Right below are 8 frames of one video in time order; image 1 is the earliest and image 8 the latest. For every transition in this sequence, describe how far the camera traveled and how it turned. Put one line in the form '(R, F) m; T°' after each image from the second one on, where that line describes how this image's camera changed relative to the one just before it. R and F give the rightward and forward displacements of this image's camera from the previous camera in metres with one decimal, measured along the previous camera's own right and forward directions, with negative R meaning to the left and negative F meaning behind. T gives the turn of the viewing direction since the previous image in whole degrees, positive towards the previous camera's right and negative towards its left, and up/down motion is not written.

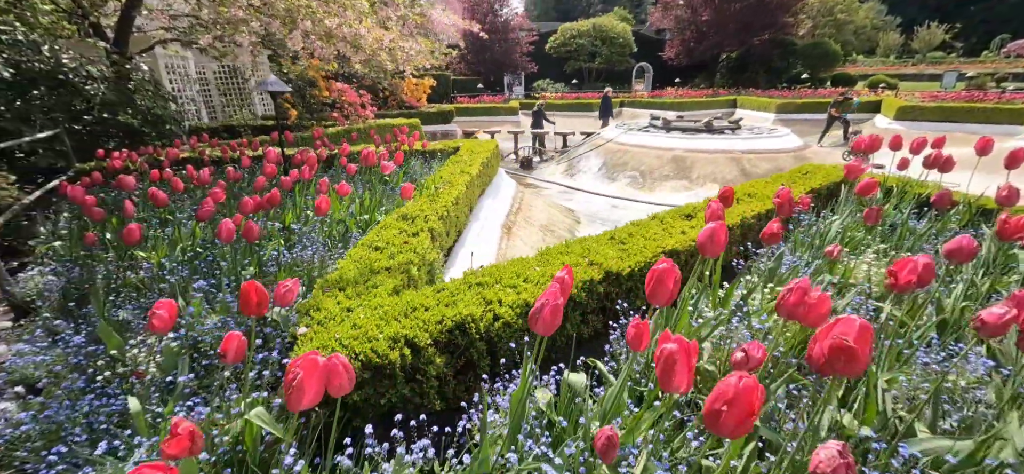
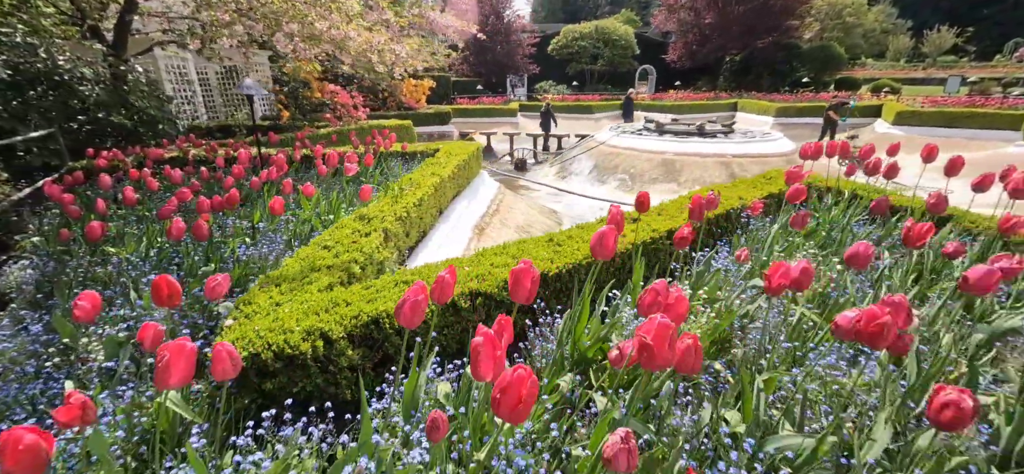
(+0.4, -0.1) m; -1°
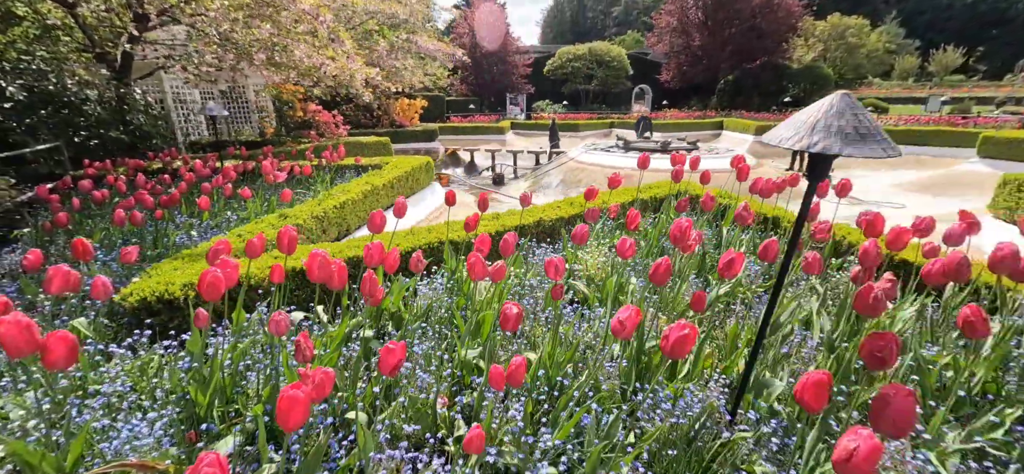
(+1.2, -0.7) m; -2°
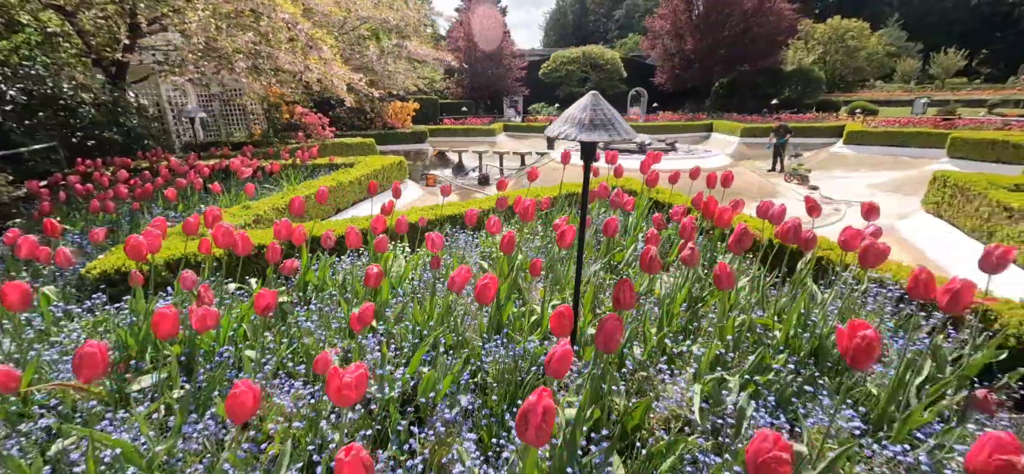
(+0.7, -0.5) m; -1°
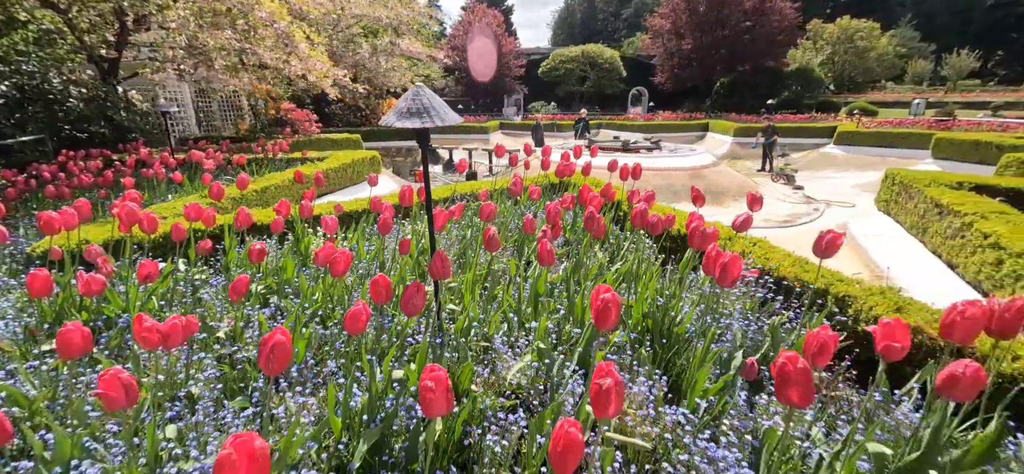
(+0.8, -0.2) m; -1°
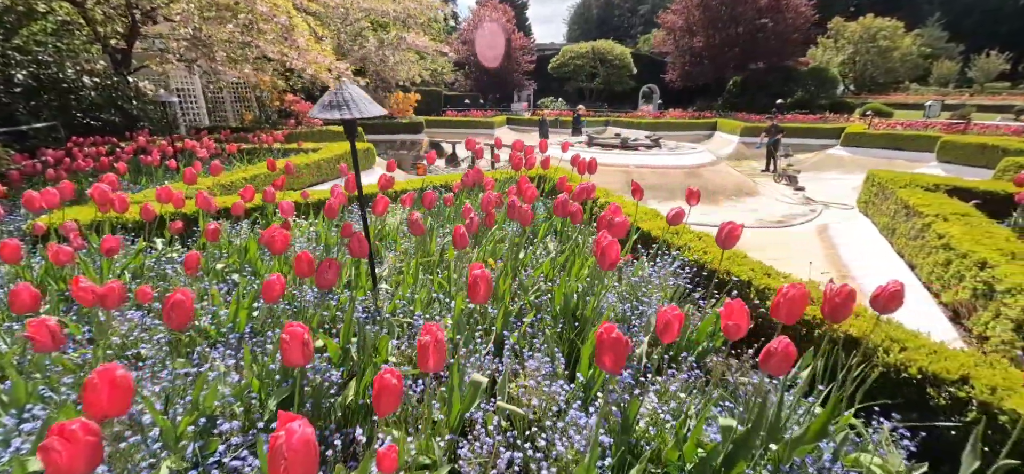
(+0.5, -0.2) m; -2°
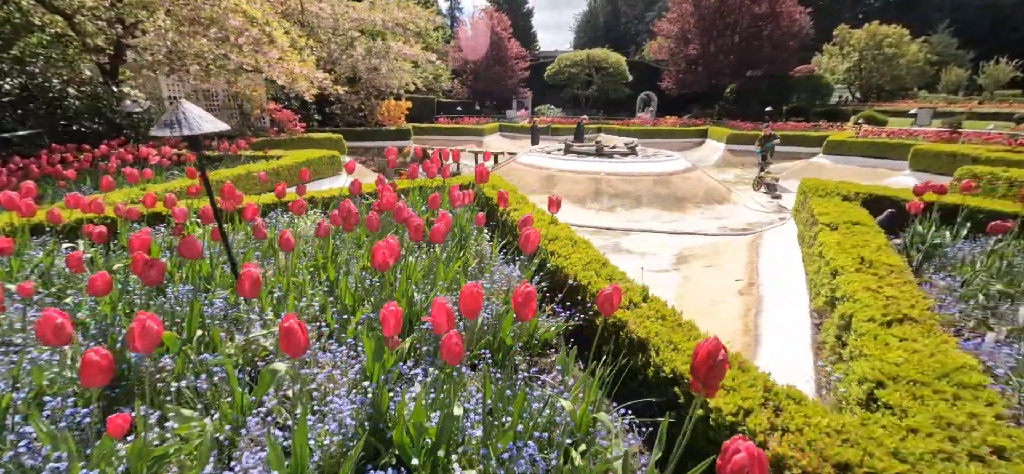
(+1.1, -0.3) m; -1°
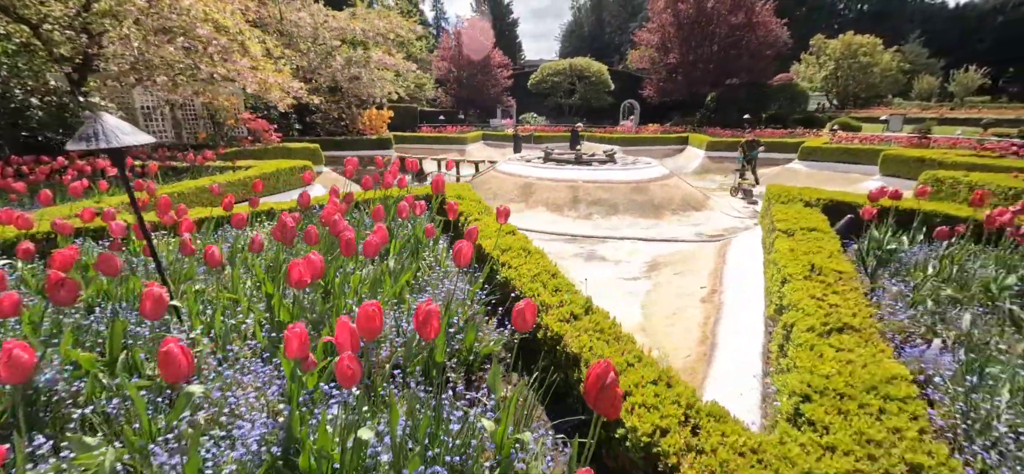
(+0.3, 0.0) m; +1°
